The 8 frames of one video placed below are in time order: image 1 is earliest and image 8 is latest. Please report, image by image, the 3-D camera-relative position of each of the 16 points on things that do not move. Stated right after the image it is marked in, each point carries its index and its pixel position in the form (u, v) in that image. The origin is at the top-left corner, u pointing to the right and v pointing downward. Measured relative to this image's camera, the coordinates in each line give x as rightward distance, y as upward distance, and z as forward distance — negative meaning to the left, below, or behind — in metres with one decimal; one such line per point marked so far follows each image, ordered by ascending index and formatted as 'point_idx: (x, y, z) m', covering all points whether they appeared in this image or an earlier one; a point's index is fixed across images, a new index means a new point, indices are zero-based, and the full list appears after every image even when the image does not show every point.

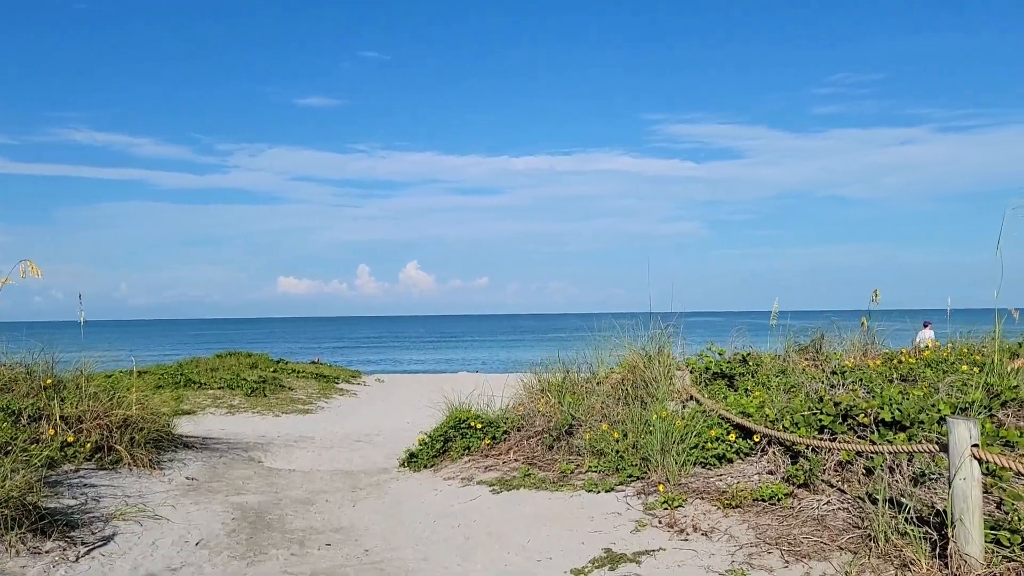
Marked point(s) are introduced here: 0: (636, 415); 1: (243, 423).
0: (+1.1, -1.1, +6.4) m
1: (-5.5, -2.8, +15.4) m
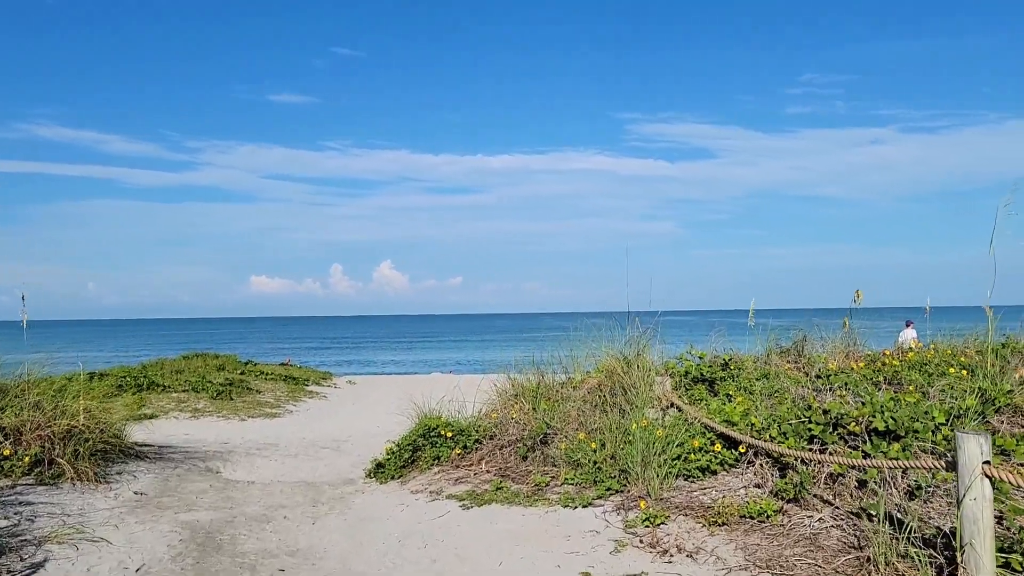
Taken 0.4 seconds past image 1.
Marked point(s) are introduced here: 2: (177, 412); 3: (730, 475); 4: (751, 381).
0: (+0.8, -1.1, +6.1) m
1: (-6.1, -2.8, +14.9) m
2: (-7.9, -2.9, +17.7) m
3: (+1.5, -1.3, +5.2) m
4: (+2.3, -0.9, +7.2) m
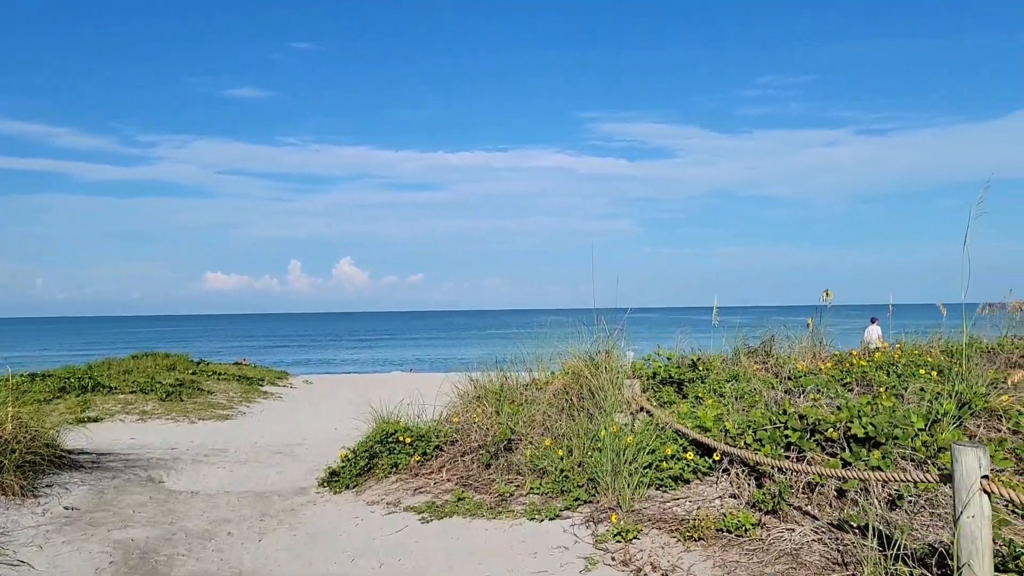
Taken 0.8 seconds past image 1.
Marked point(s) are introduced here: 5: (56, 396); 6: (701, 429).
0: (+0.5, -1.1, +5.8) m
1: (-6.8, -2.7, +14.2) m
2: (-8.8, -2.8, +16.9) m
3: (+1.3, -1.3, +4.9) m
4: (+2.0, -0.9, +7.0) m
5: (-11.0, -2.6, +18.1) m
6: (+1.4, -1.0, +5.4) m
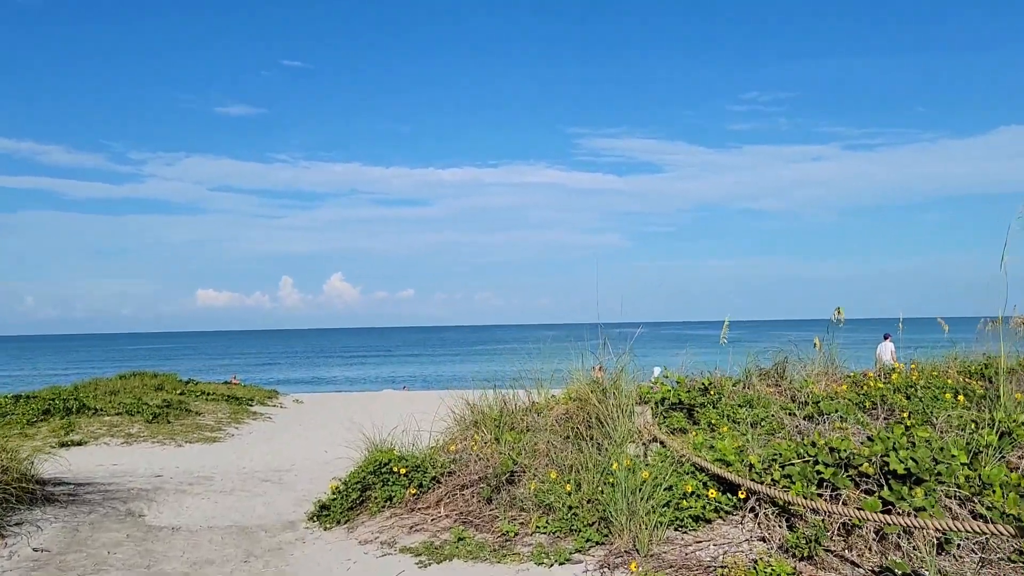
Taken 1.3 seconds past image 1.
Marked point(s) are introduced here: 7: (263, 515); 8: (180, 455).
0: (+0.6, -1.2, +5.4) m
1: (-6.9, -3.1, +13.7) m
2: (-8.8, -3.3, +16.4) m
3: (+1.3, -1.4, +4.5) m
4: (+2.0, -1.1, +6.6) m
5: (-11.1, -3.1, +17.6) m
6: (+1.4, -1.2, +5.0) m
7: (-2.4, -2.2, +7.4) m
8: (-6.2, -3.1, +14.0) m
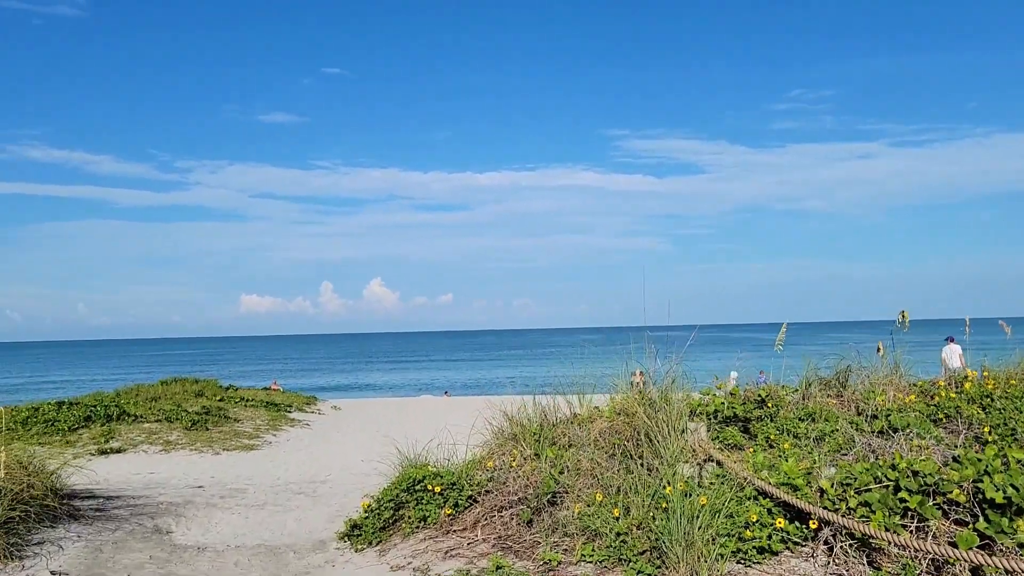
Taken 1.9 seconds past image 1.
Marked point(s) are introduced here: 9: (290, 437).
0: (+0.8, -1.3, +4.9) m
1: (-6.1, -3.2, +13.6) m
2: (-8.0, -3.4, +16.4) m
3: (+1.5, -1.5, +4.1) m
4: (+2.3, -1.1, +6.1) m
5: (-10.2, -3.2, +17.7) m
6: (+1.7, -1.2, +4.5) m
7: (-2.1, -2.3, +7.1) m
8: (-5.5, -3.3, +13.9) m
9: (-5.3, -3.6, +18.0) m
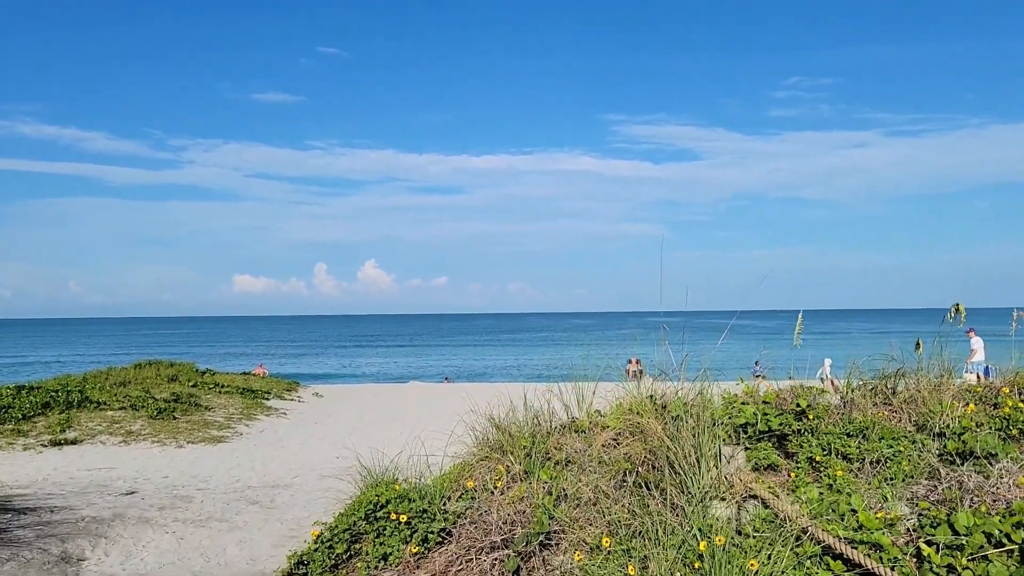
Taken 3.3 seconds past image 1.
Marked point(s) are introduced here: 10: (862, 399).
0: (+0.8, -1.2, +3.7) m
1: (-6.3, -2.9, +12.4) m
2: (-8.2, -3.0, +15.2) m
3: (+1.4, -1.4, +2.9) m
4: (+2.2, -1.0, +4.9) m
5: (-10.4, -2.7, +16.5) m
6: (+1.6, -1.1, +3.3) m
7: (-2.2, -2.1, +5.8) m
8: (-5.7, -2.9, +12.6) m
9: (-5.6, -3.1, +16.8) m
10: (+2.9, -0.9, +6.1) m
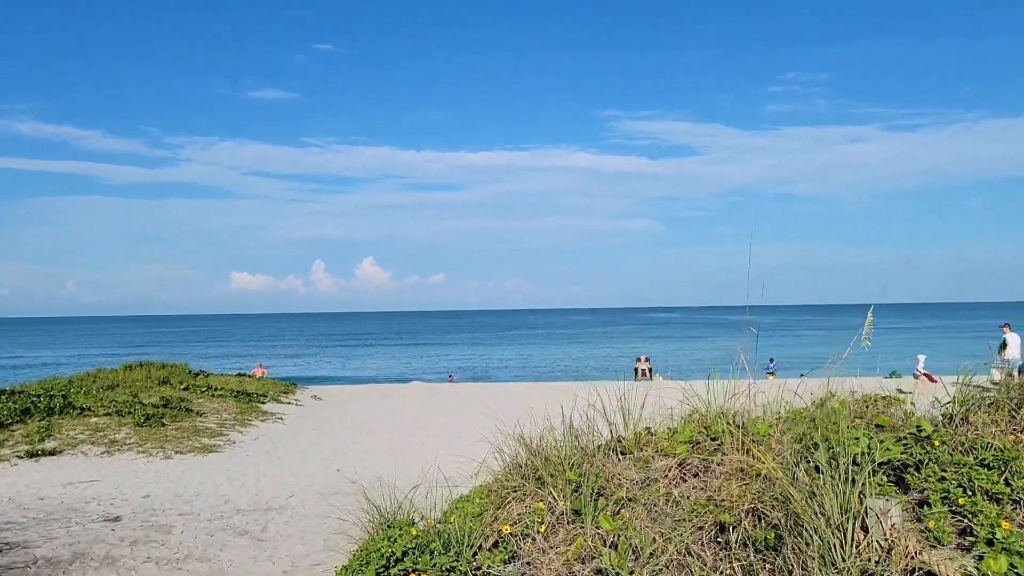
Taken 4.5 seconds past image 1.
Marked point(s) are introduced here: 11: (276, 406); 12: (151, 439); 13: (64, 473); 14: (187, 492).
0: (+1.0, -1.2, +2.6) m
1: (-6.1, -2.8, +11.3) m
2: (-7.9, -2.9, +14.0) m
3: (+1.7, -1.4, +1.8) m
4: (+2.5, -1.0, +3.8) m
5: (-10.2, -2.7, +15.3) m
6: (+1.8, -1.1, +2.3) m
7: (-1.9, -2.1, +4.7) m
8: (-5.4, -2.9, +11.5) m
9: (-5.3, -3.1, +15.7) m
10: (+3.1, -0.9, +5.0) m
11: (-6.2, -3.1, +19.7) m
12: (-7.0, -2.9, +14.4) m
13: (-7.1, -2.9, +11.8) m
14: (-4.2, -2.7, +9.8) m
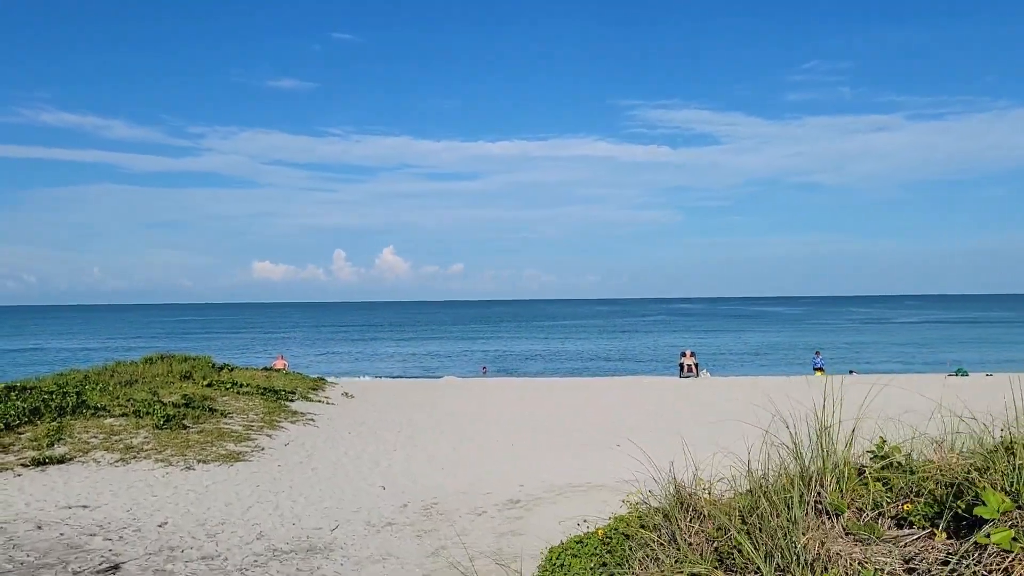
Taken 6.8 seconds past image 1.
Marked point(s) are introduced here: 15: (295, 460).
0: (+1.8, -1.2, +0.9) m
1: (-5.1, -2.7, +9.8) m
2: (-6.9, -2.7, +12.6) m
3: (+2.5, -1.4, 0.0) m
4: (+3.3, -1.0, +2.1) m
5: (-9.1, -2.5, +13.9) m
6: (+2.6, -1.1, +0.5) m
7: (-1.1, -2.1, +3.1) m
8: (-4.4, -2.7, +10.0) m
9: (-4.2, -2.9, +14.1) m
10: (+4.0, -0.8, +3.2) m
11: (-5.0, -2.8, +18.2) m
12: (-5.9, -2.7, +12.9) m
13: (-6.1, -2.7, +10.3) m
14: (-3.3, -2.5, +8.2) m
15: (-3.6, -2.8, +12.4) m
